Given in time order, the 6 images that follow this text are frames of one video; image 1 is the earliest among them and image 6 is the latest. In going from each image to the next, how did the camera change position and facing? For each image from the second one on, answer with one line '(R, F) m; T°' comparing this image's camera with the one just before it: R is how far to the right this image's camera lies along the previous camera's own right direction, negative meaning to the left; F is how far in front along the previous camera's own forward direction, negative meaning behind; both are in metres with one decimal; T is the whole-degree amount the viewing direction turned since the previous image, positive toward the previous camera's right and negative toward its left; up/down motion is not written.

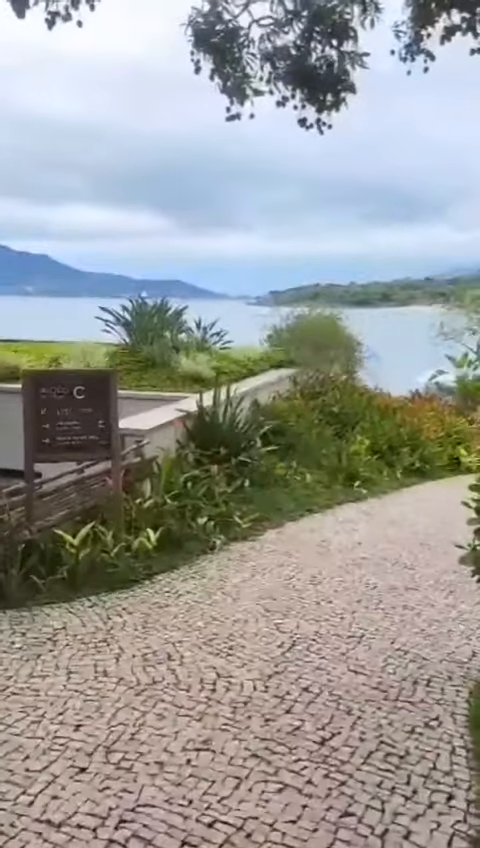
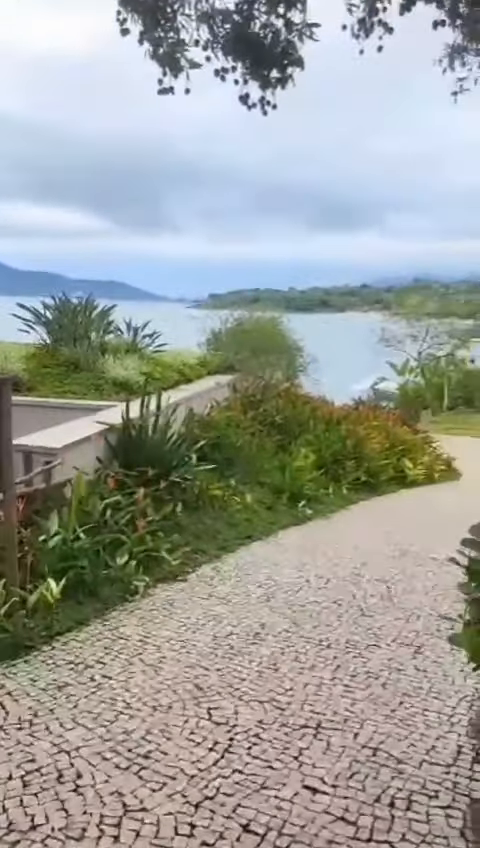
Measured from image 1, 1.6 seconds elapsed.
(+0.1, +0.7) m; +5°
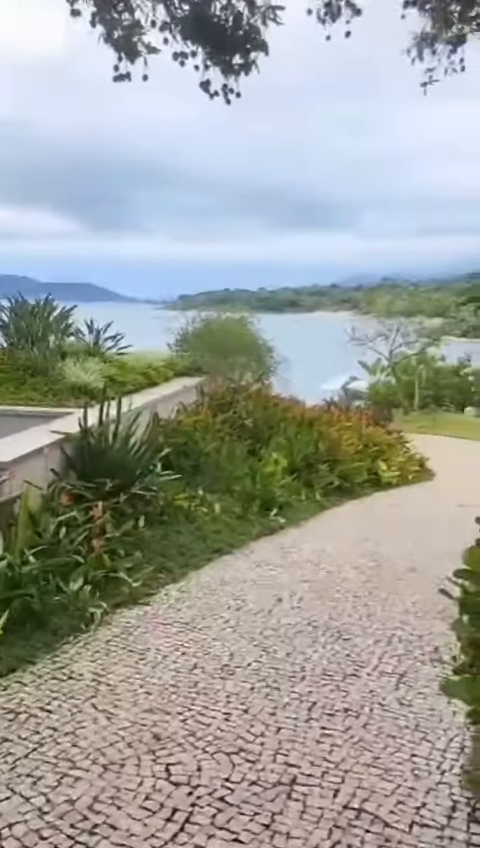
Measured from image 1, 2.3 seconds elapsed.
(0.0, +0.3) m; +2°
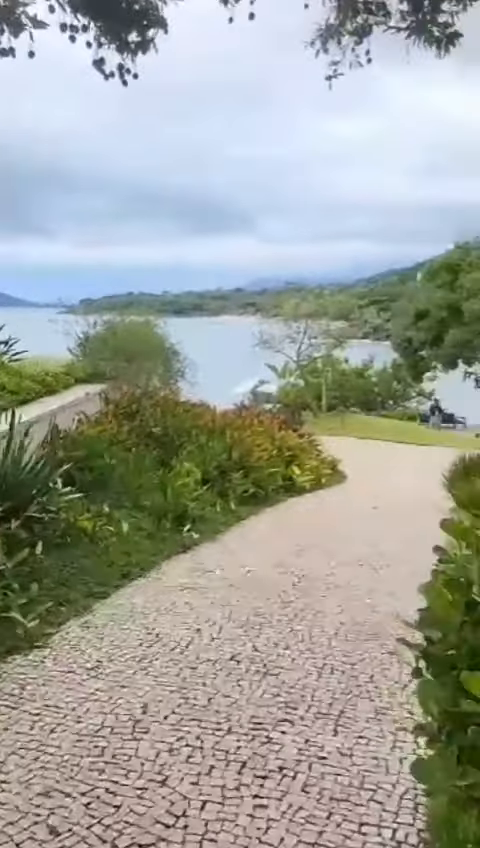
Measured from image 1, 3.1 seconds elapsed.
(0.0, +0.4) m; +7°
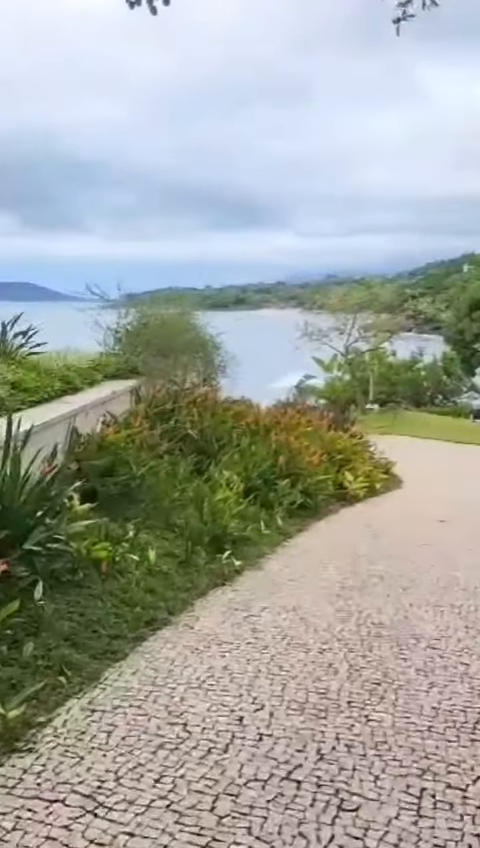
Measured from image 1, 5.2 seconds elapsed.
(-0.1, +1.0) m; -3°
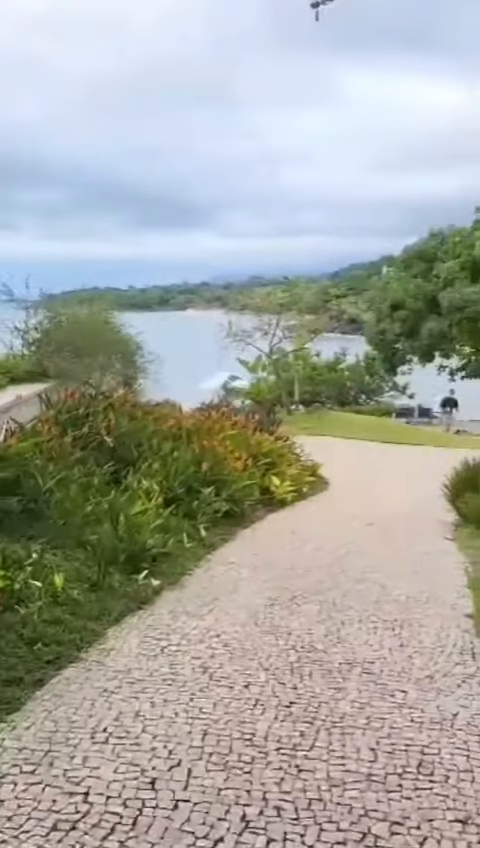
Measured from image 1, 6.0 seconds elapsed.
(+0.1, +0.4) m; +6°
